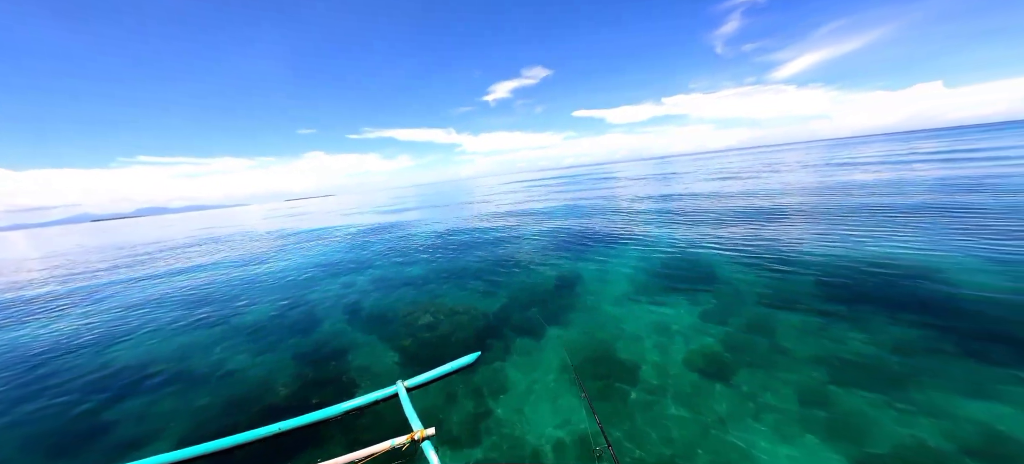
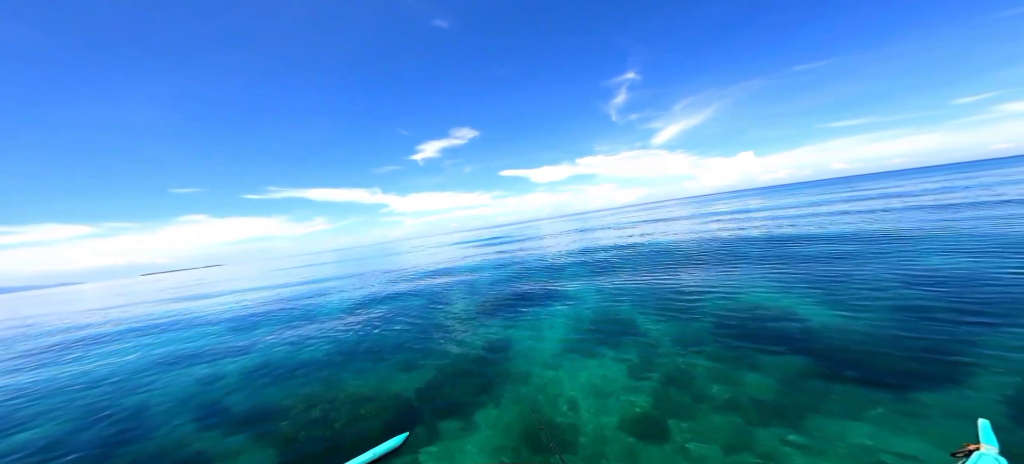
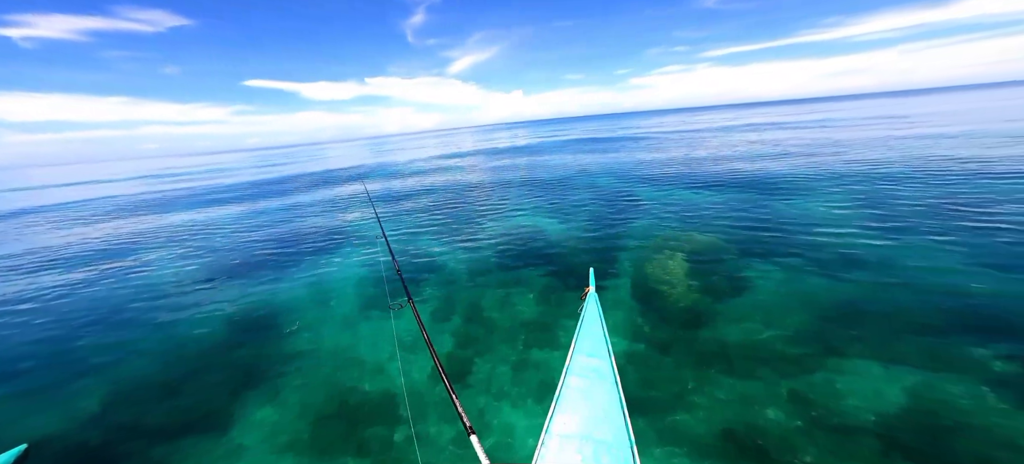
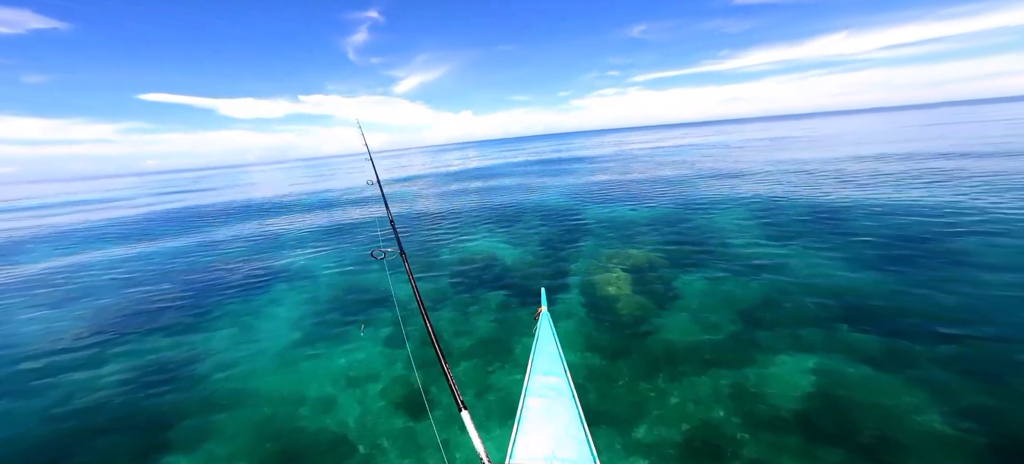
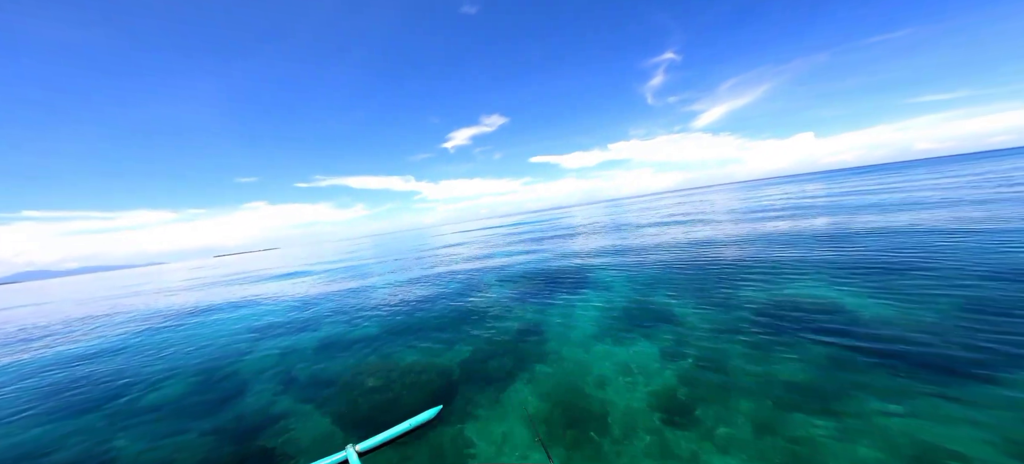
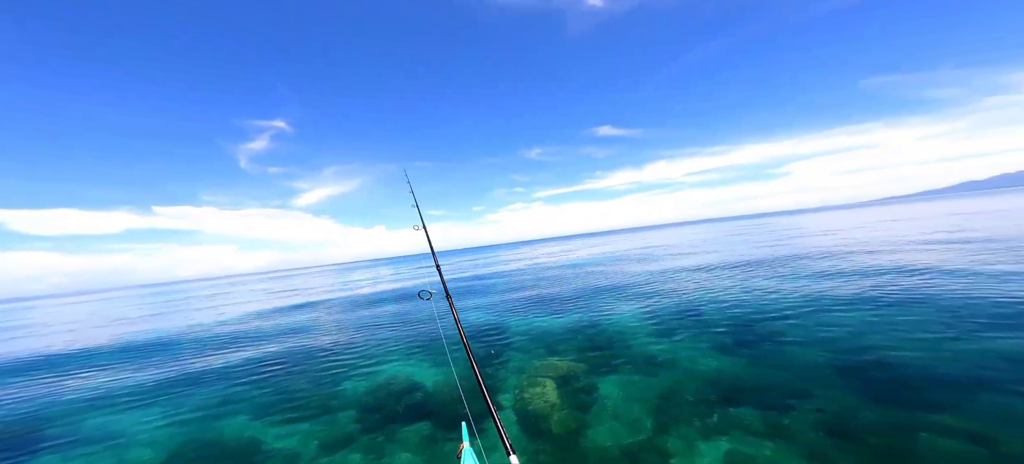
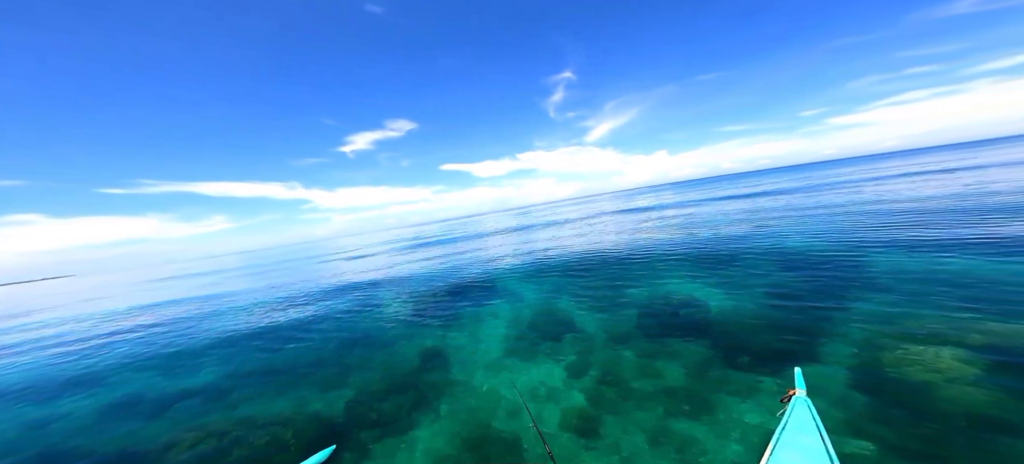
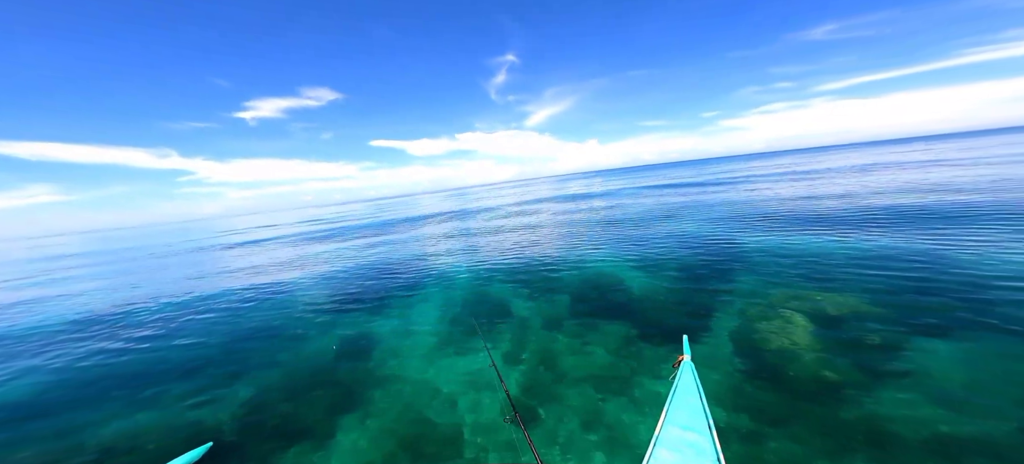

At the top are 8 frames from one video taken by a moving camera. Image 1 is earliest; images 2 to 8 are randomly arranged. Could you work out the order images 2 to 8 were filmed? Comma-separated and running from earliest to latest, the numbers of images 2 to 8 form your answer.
5, 2, 7, 8, 3, 4, 6
